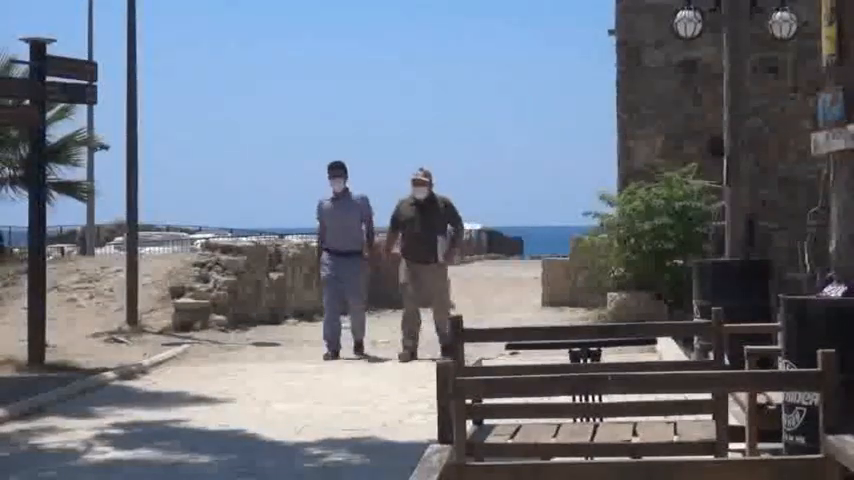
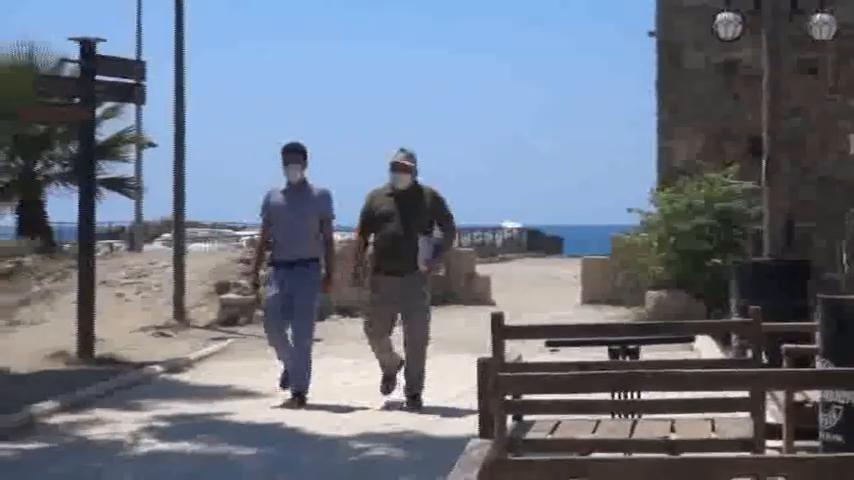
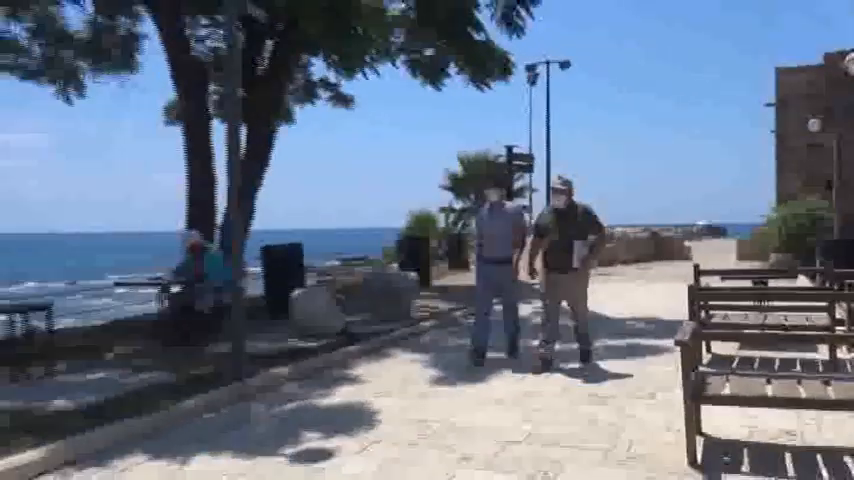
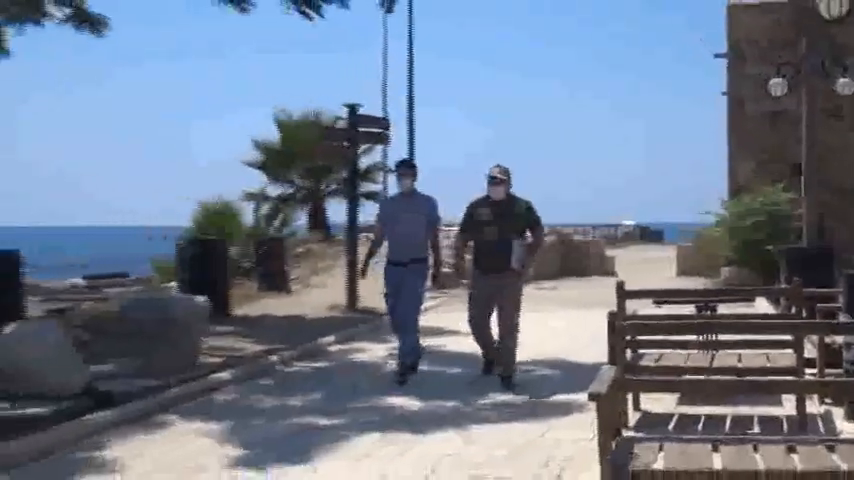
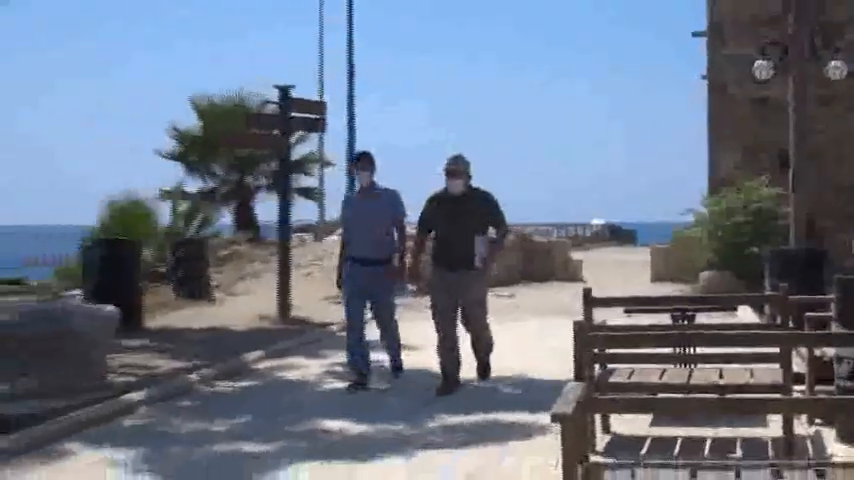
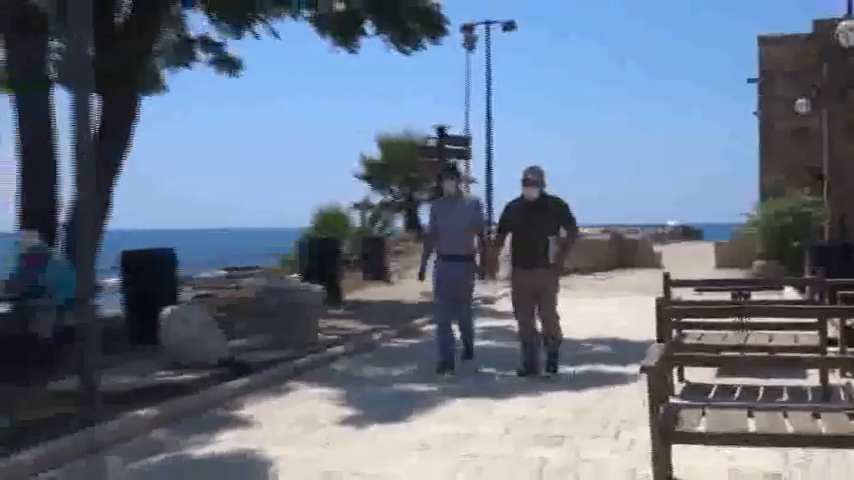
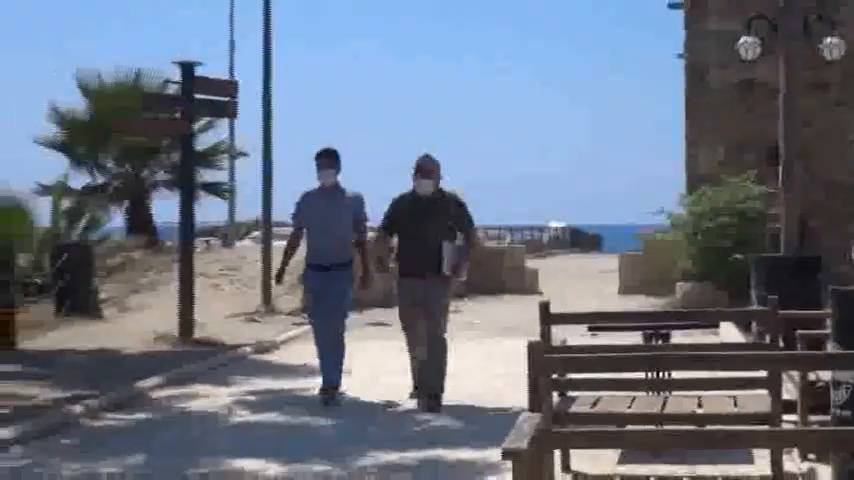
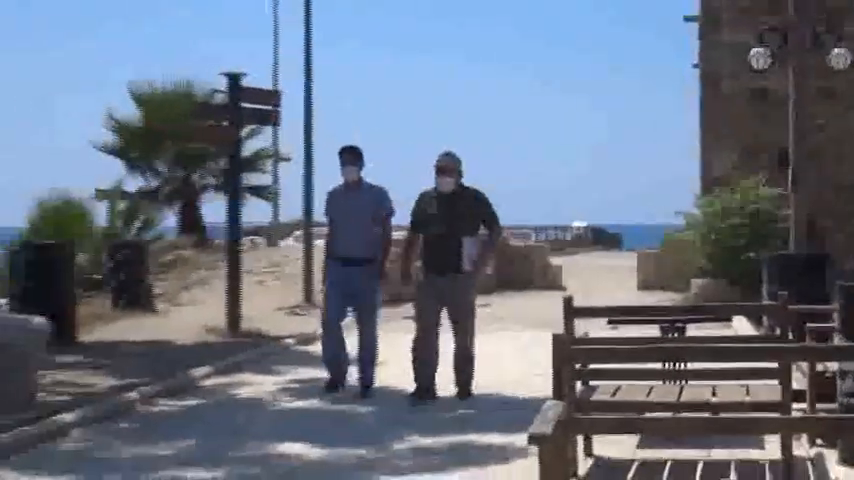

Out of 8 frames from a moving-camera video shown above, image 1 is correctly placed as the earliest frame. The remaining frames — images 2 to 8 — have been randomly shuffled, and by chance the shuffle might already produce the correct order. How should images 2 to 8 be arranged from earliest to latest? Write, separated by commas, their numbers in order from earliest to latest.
2, 7, 8, 5, 4, 6, 3
